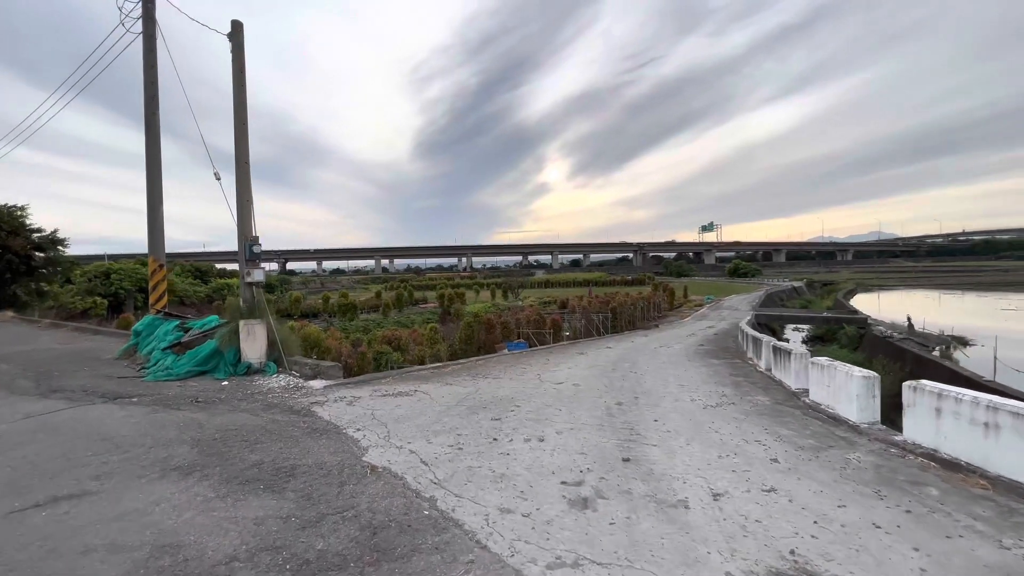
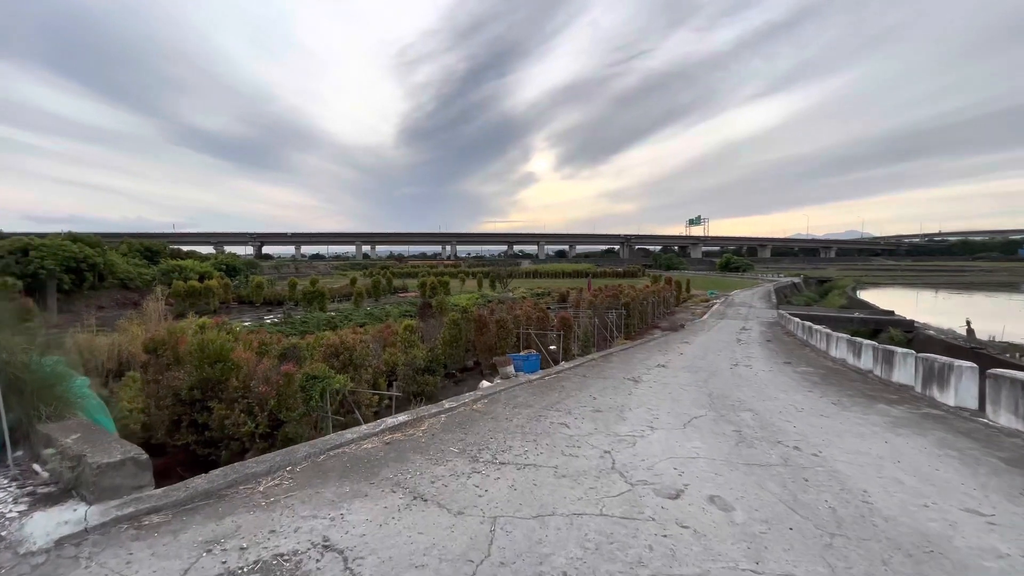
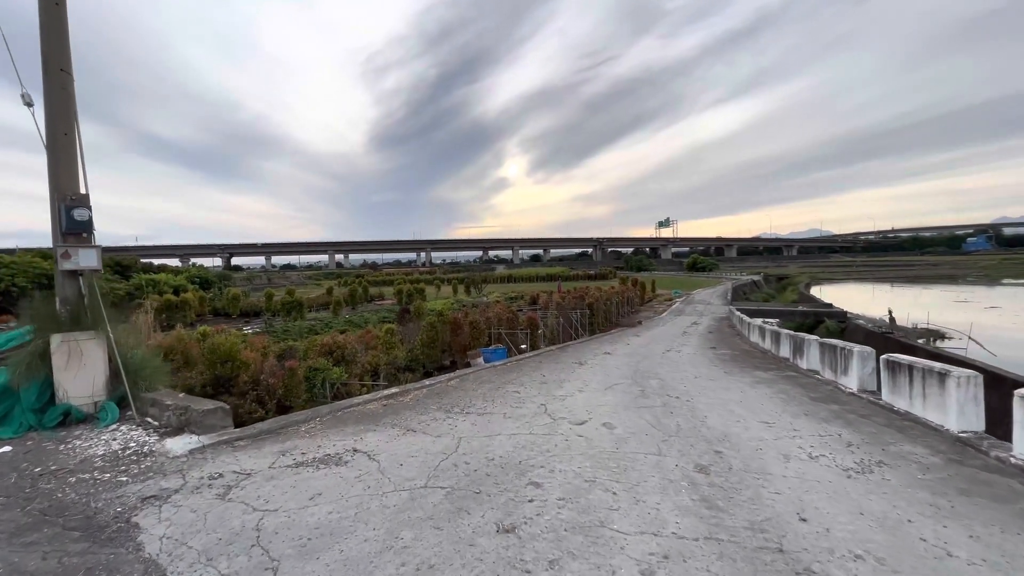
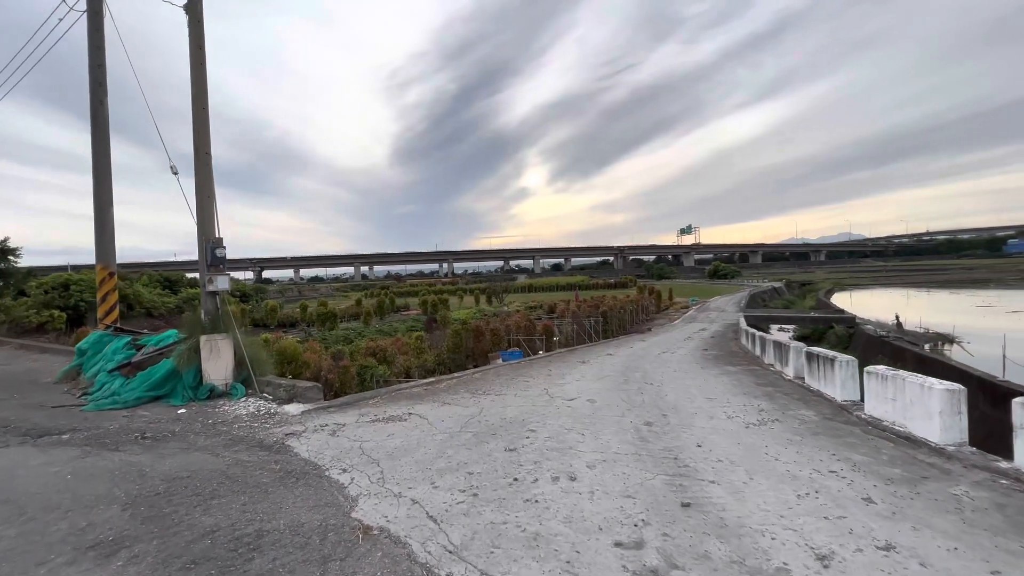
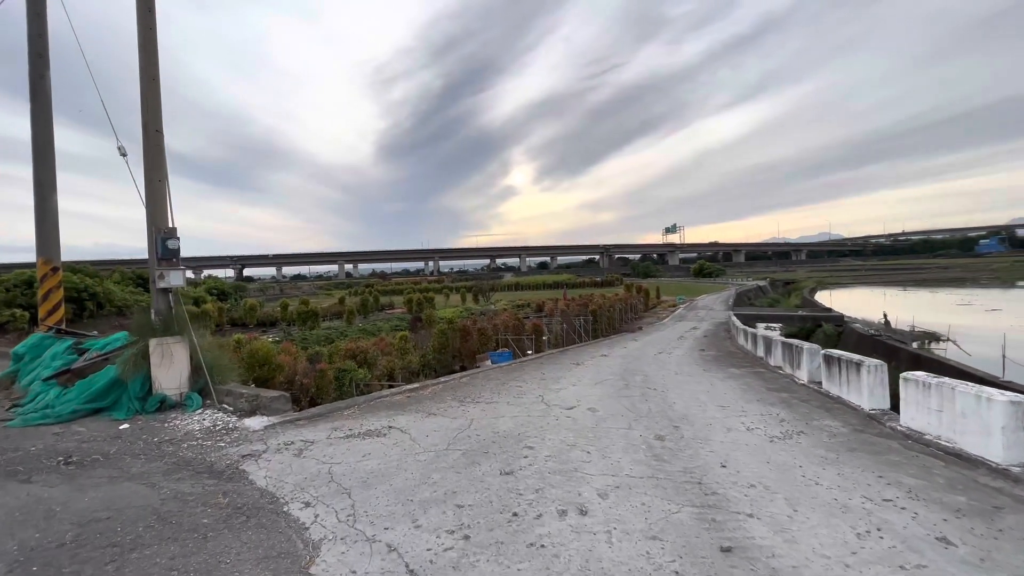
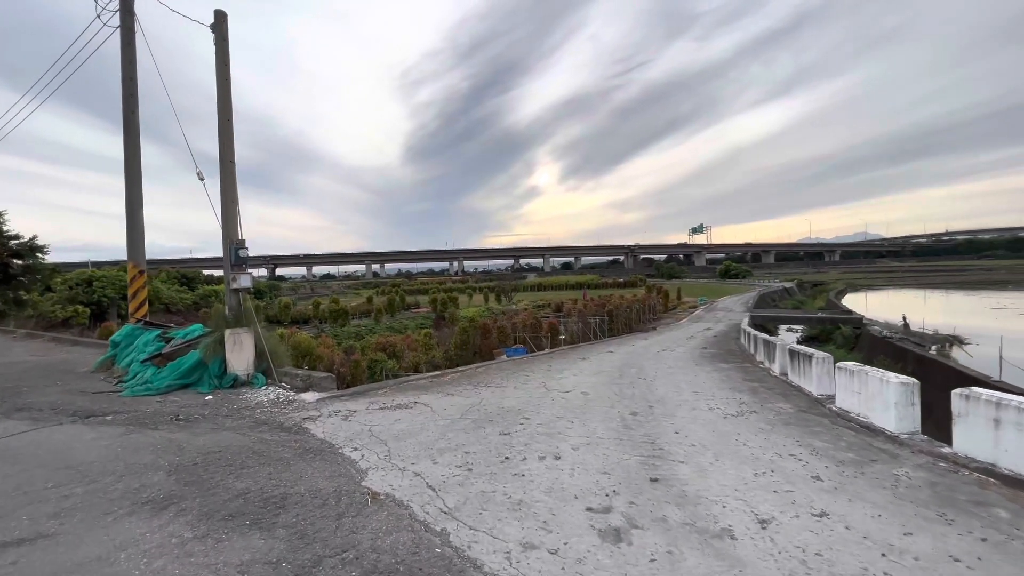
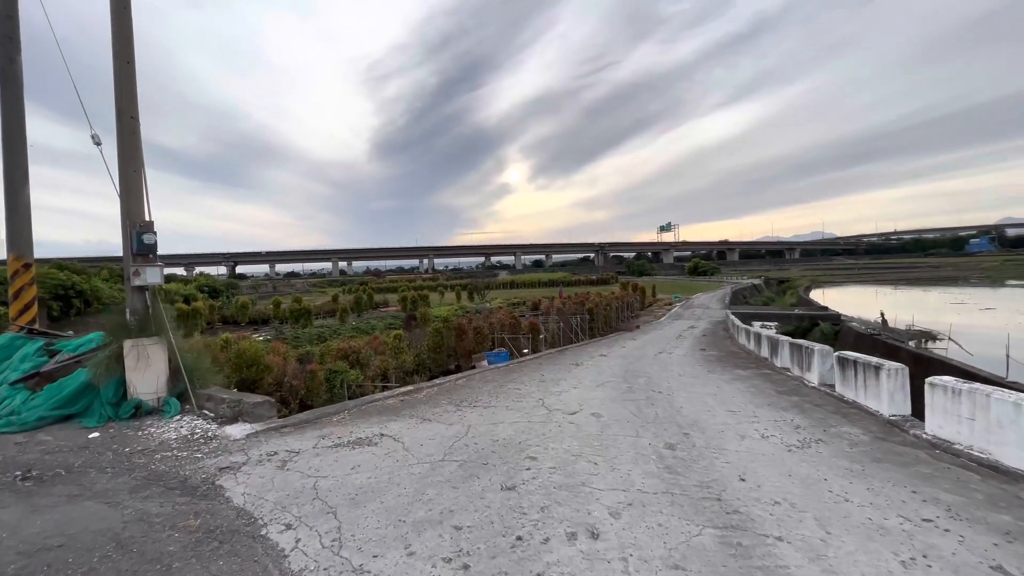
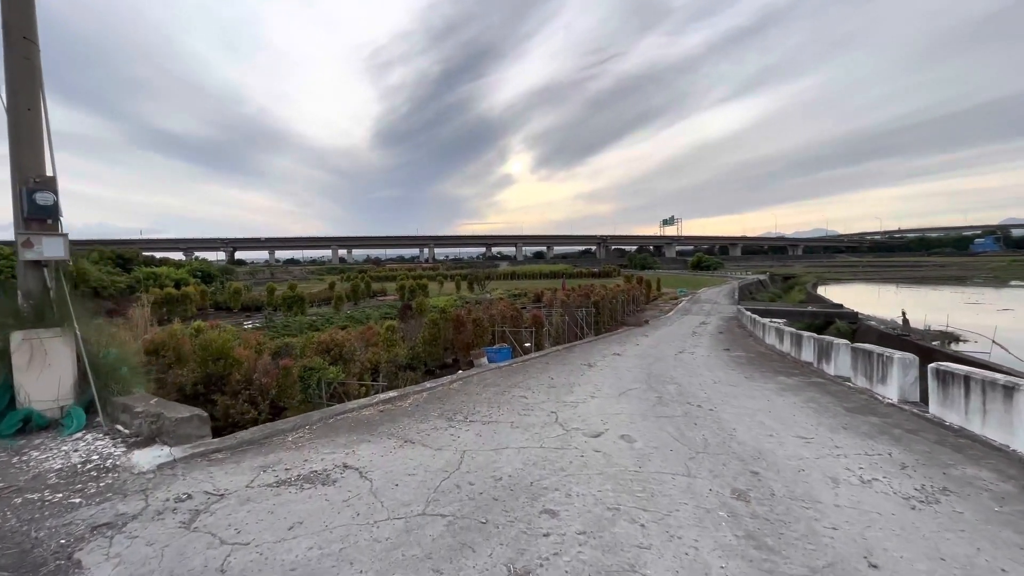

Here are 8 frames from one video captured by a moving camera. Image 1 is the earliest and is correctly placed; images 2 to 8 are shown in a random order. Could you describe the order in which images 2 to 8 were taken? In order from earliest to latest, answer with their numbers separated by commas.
6, 4, 5, 7, 3, 8, 2
